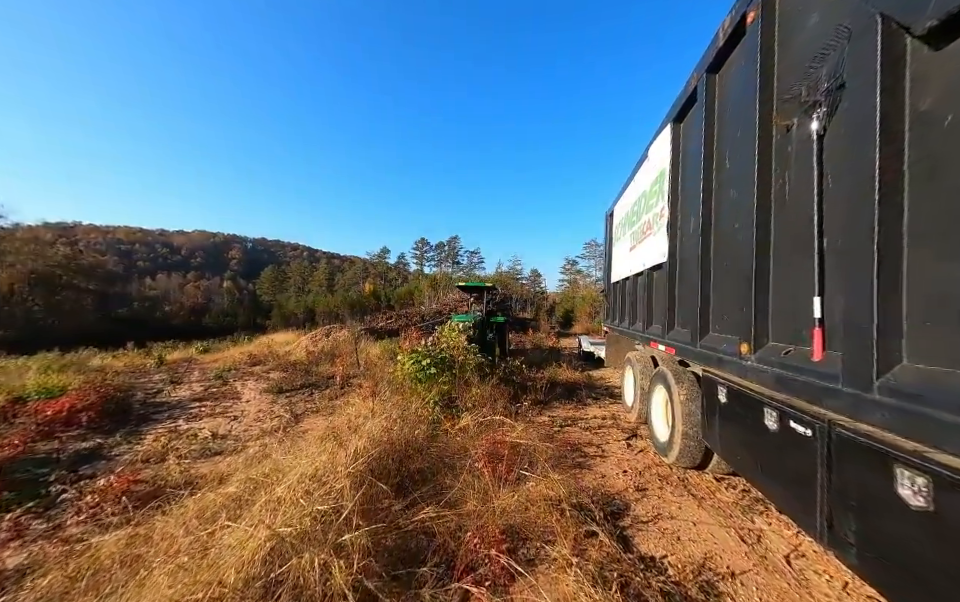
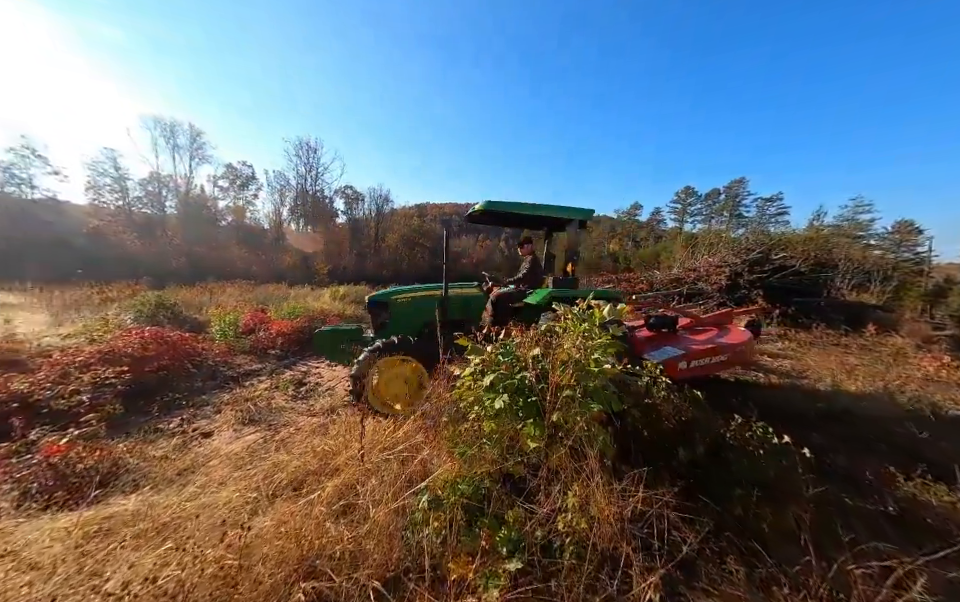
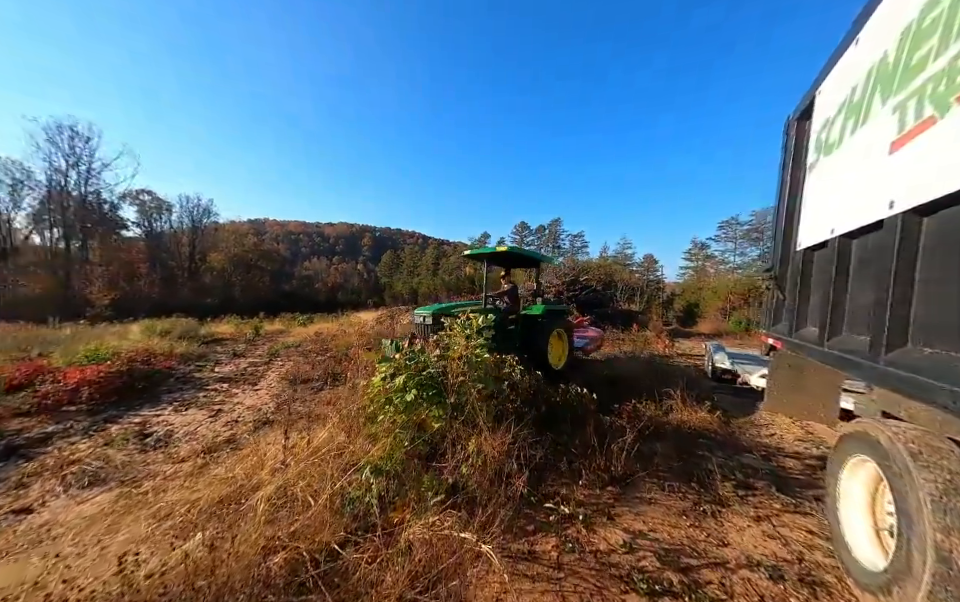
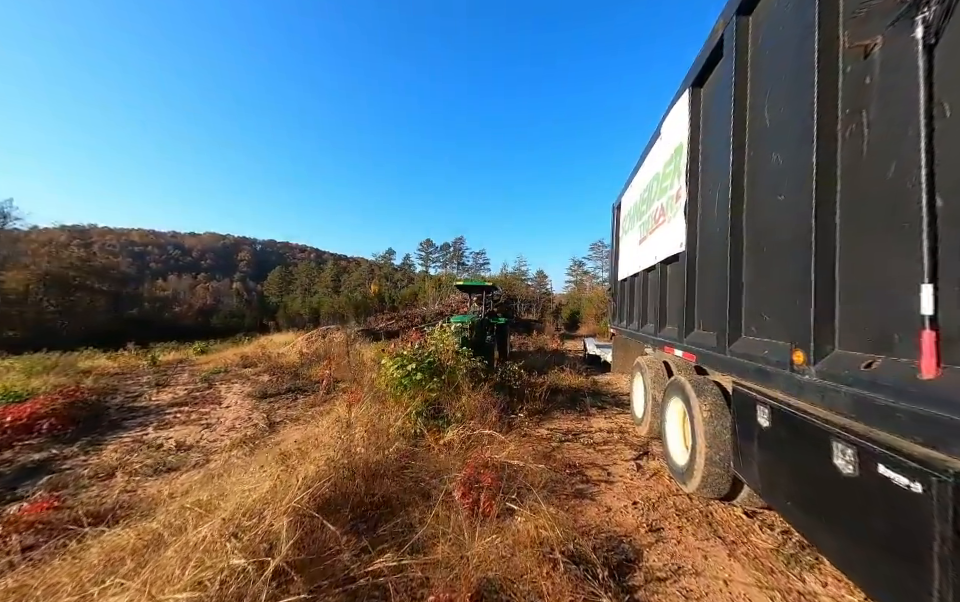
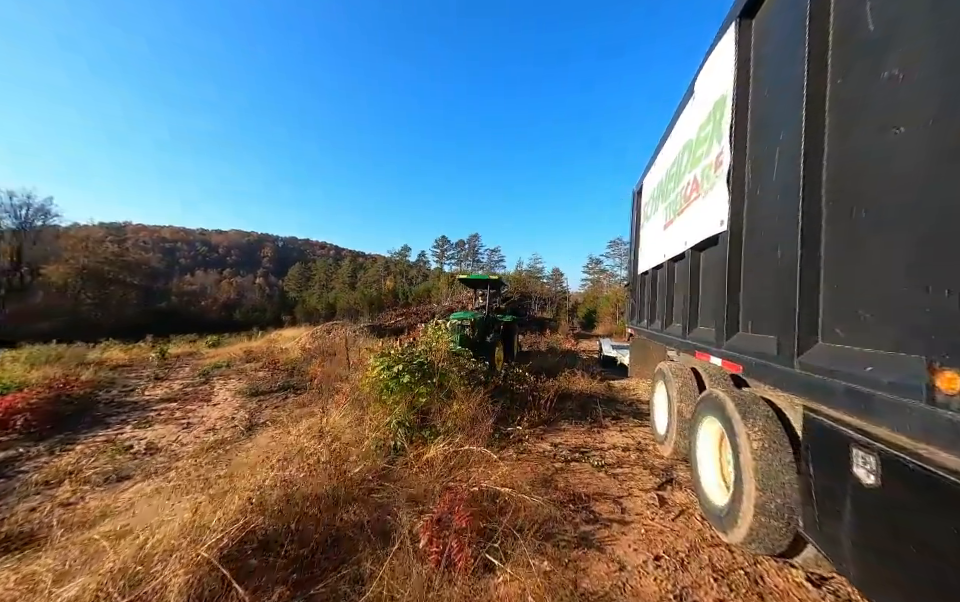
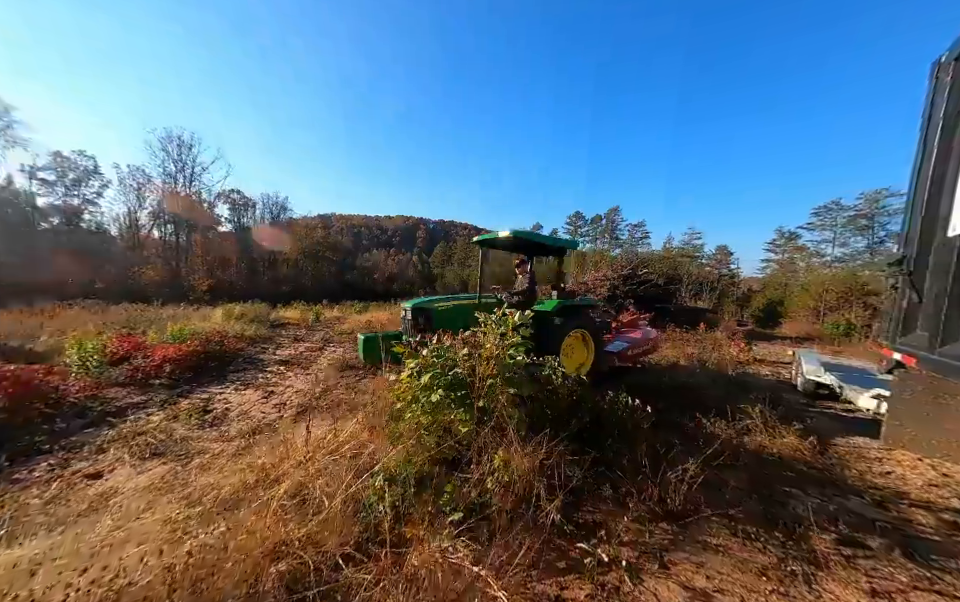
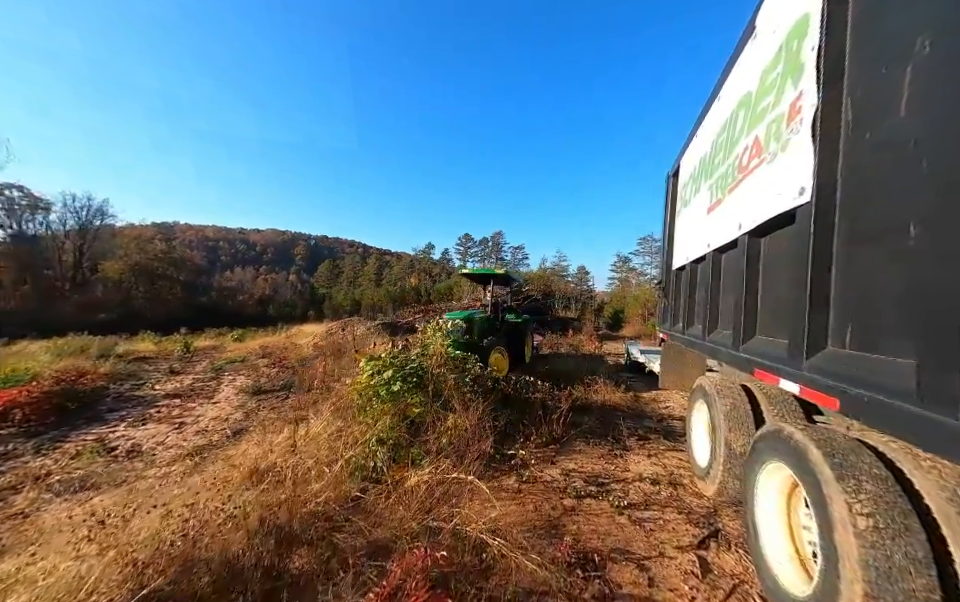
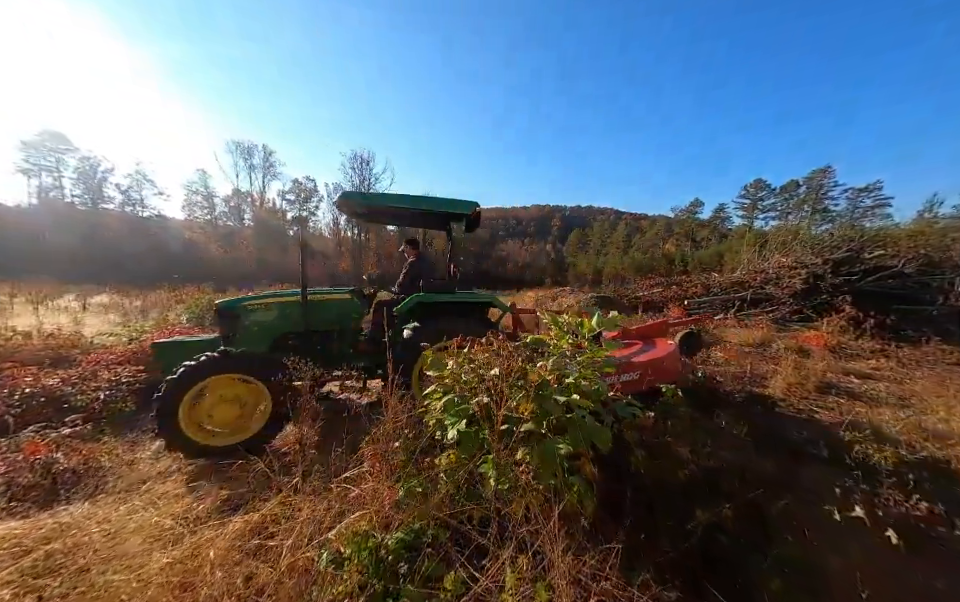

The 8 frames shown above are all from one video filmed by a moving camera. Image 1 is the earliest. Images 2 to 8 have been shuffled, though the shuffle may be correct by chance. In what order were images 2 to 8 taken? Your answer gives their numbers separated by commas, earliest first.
4, 5, 7, 3, 6, 2, 8
